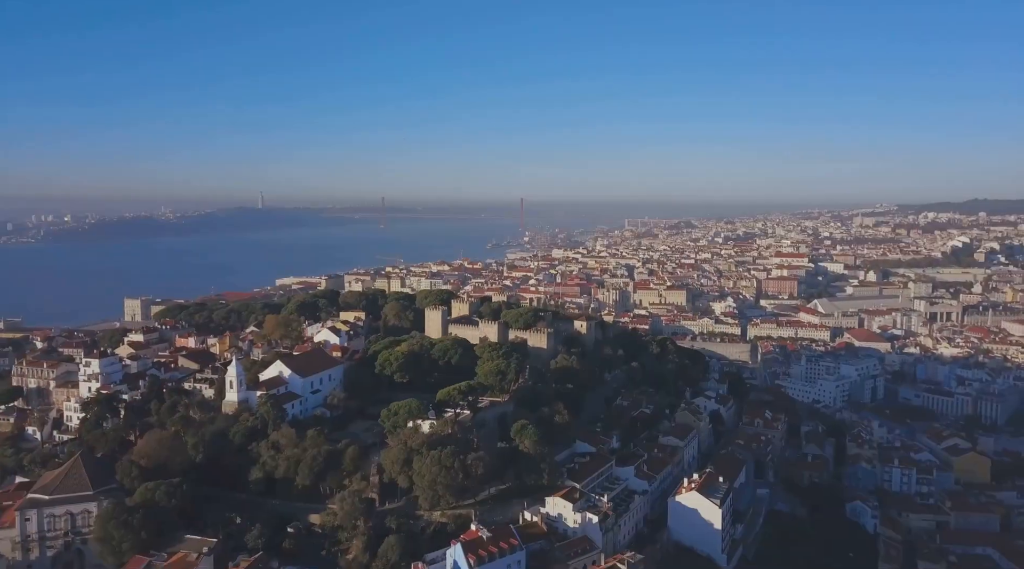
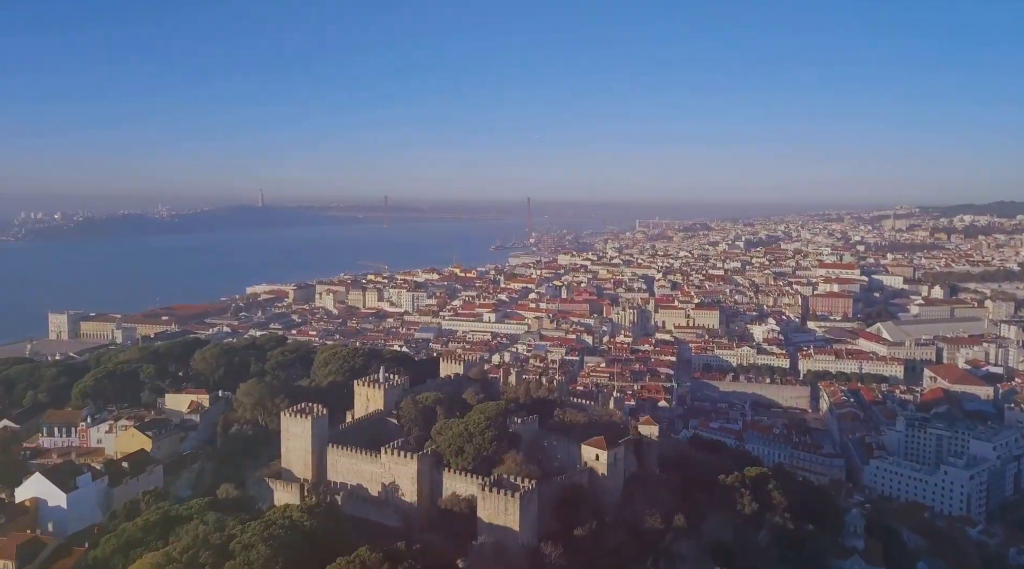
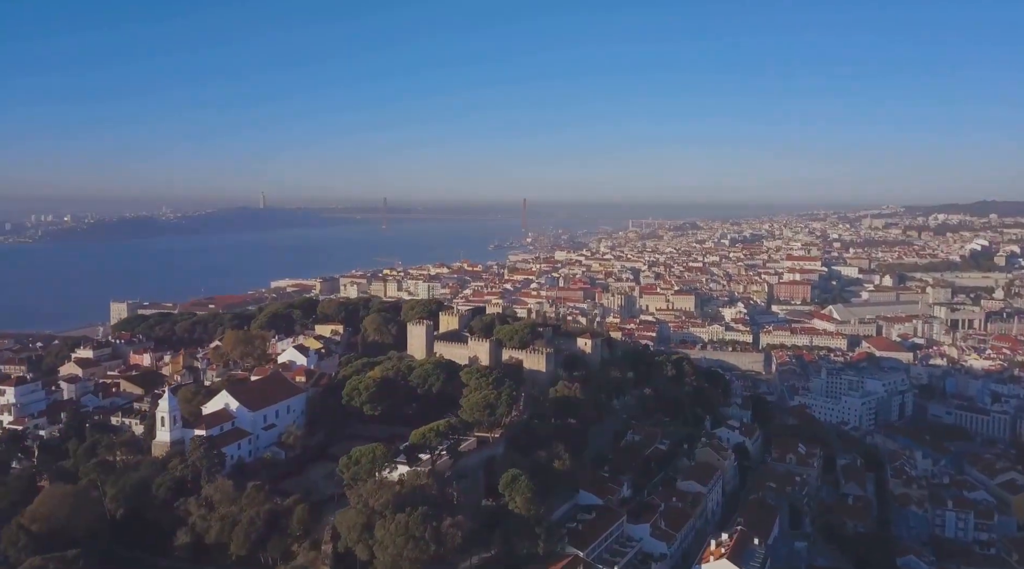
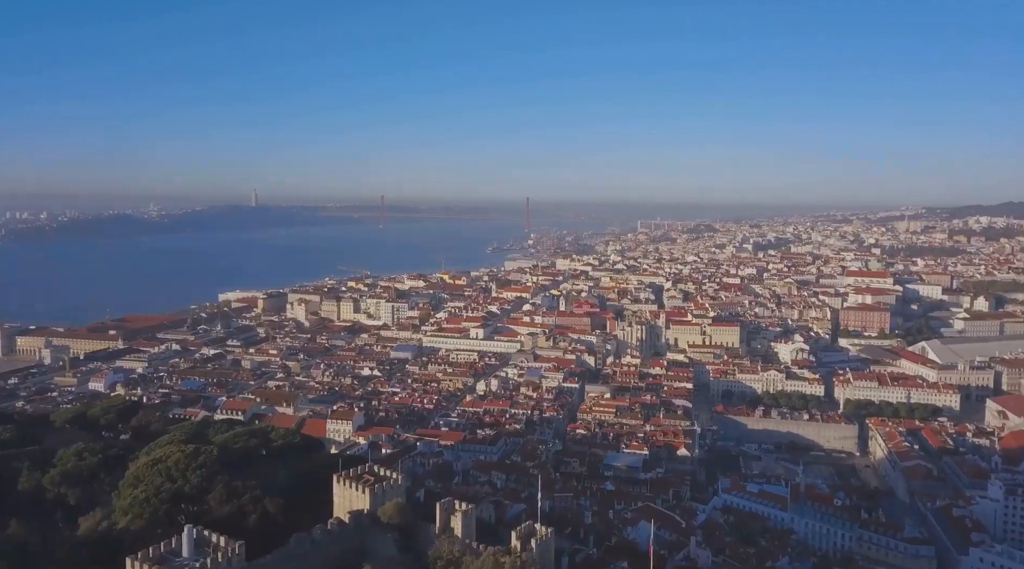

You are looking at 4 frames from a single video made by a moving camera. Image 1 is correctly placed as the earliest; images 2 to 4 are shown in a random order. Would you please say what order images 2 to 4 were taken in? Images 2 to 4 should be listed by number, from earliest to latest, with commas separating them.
3, 2, 4
